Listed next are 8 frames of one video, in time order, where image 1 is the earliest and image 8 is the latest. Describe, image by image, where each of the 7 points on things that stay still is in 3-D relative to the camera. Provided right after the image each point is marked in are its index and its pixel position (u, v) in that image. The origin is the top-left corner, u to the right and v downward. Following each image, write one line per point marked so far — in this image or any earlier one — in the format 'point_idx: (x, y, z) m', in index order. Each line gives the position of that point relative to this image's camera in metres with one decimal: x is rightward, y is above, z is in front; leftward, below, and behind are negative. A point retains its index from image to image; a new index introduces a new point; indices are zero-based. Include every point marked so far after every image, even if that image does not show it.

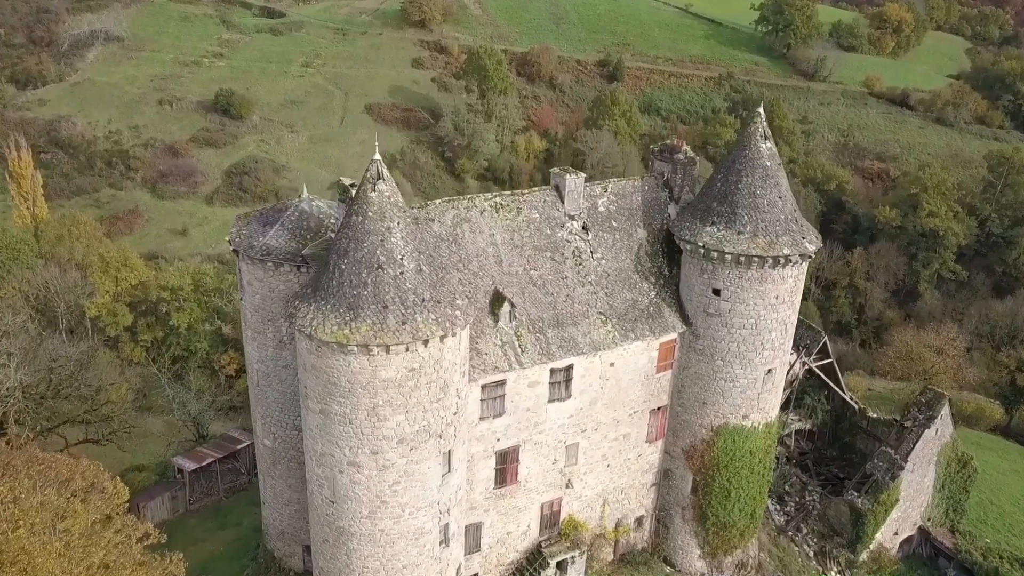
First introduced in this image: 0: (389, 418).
0: (-2.8, -2.9, +18.2) m
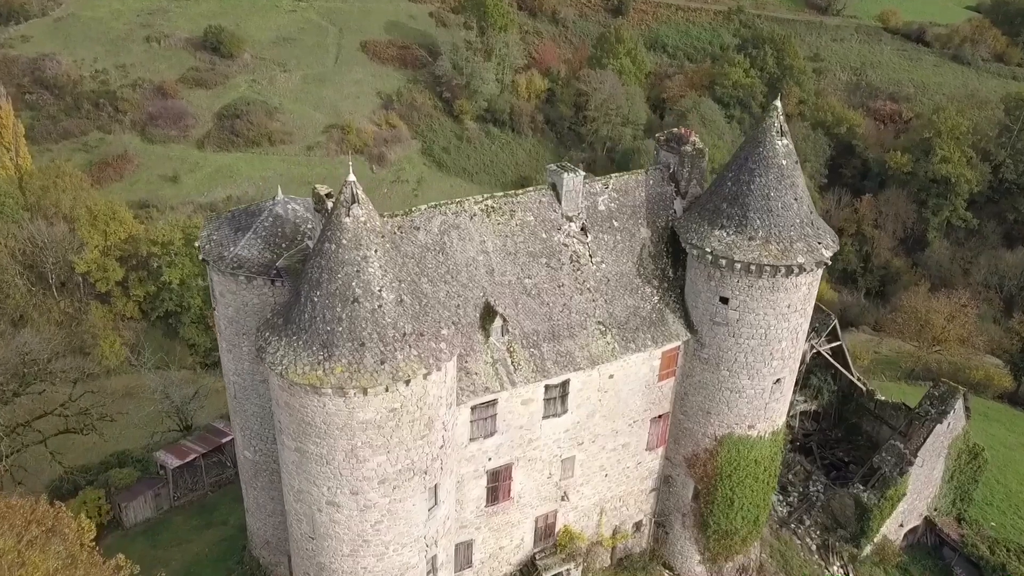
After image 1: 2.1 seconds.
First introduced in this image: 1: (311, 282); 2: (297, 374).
0: (-3.0, -3.6, +16.9) m
1: (-4.0, +0.1, +16.2) m
2: (-4.2, -1.7, +15.8) m
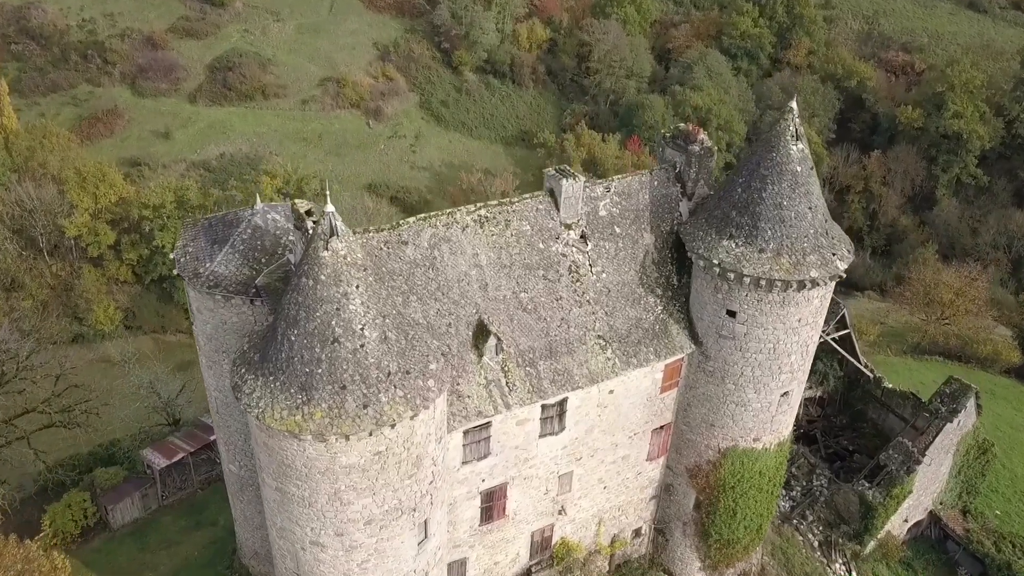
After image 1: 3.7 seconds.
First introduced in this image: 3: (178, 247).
0: (-3.1, -4.2, +16.0) m
1: (-4.1, -0.6, +15.0) m
2: (-4.3, -2.4, +14.8) m
3: (-8.2, +1.0, +19.8) m
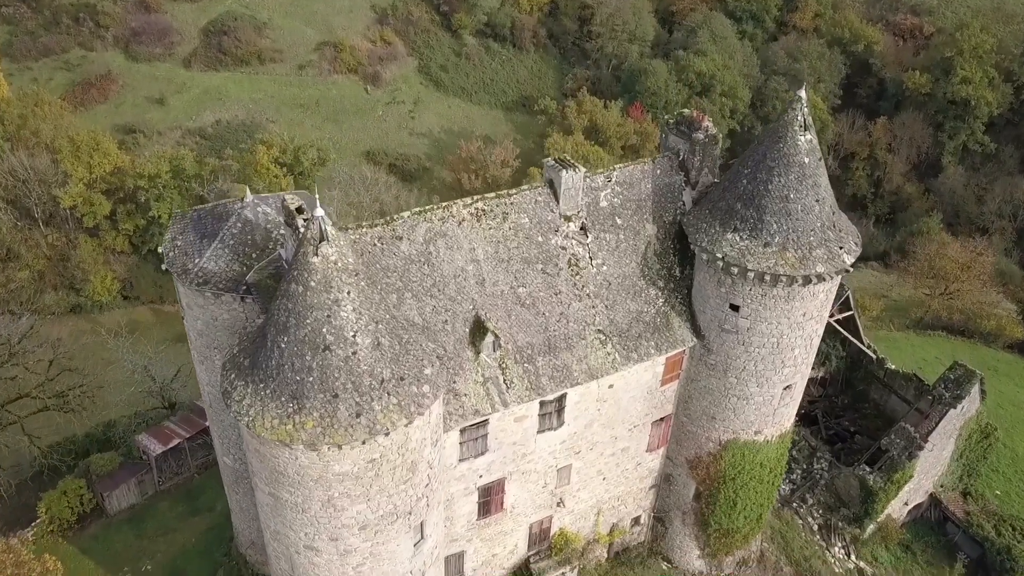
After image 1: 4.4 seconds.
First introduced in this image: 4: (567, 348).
0: (-3.2, -4.2, +15.7) m
1: (-4.2, -0.7, +14.6) m
2: (-4.4, -2.5, +14.4) m
3: (-8.2, +1.1, +19.3) m
4: (+1.3, -1.5, +19.6) m
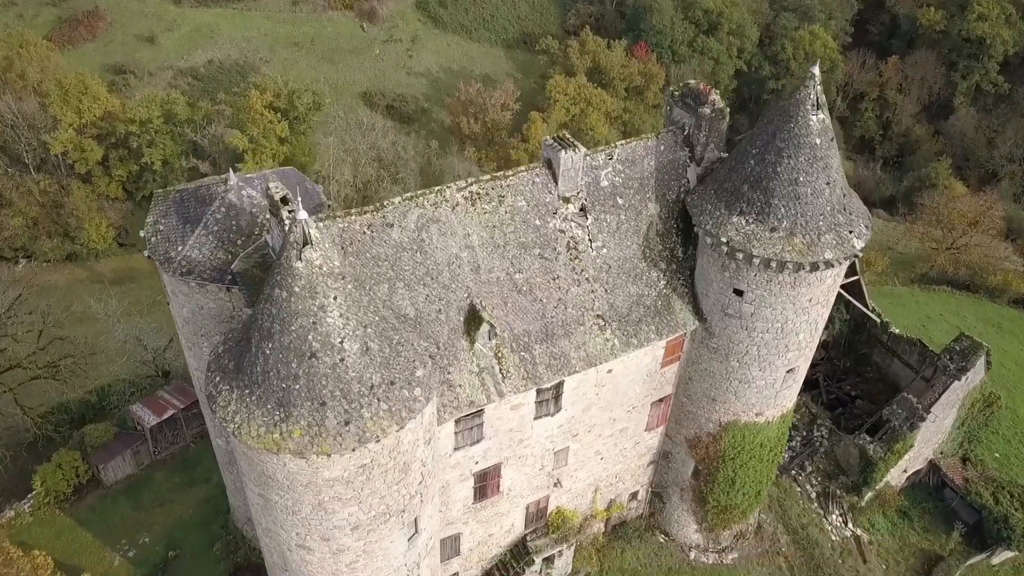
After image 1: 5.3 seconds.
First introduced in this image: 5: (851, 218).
0: (-3.3, -4.2, +15.4) m
1: (-4.3, -0.8, +14.0) m
2: (-4.5, -2.6, +14.0) m
3: (-8.3, +1.5, +18.5) m
4: (+1.2, -1.1, +19.1) m
5: (+7.9, +1.6, +18.8) m
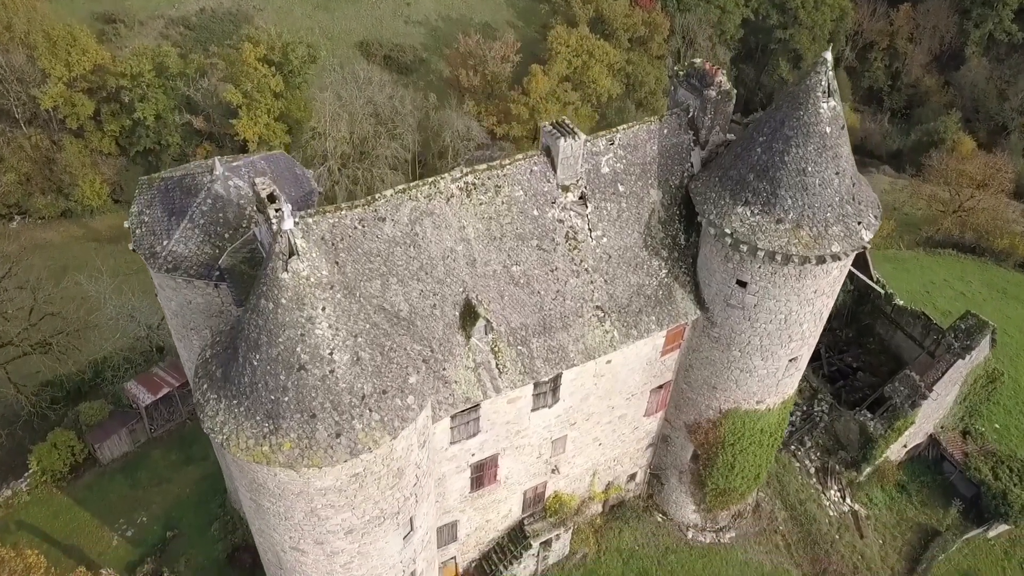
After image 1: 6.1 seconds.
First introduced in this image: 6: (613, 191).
0: (-3.3, -4.3, +15.1) m
1: (-4.4, -0.9, +13.5) m
2: (-4.6, -2.7, +13.6) m
3: (-8.4, +1.6, +17.9) m
4: (+1.2, -0.9, +18.6) m
5: (+7.8, +1.8, +18.1) m
6: (+2.4, +2.3, +19.2) m
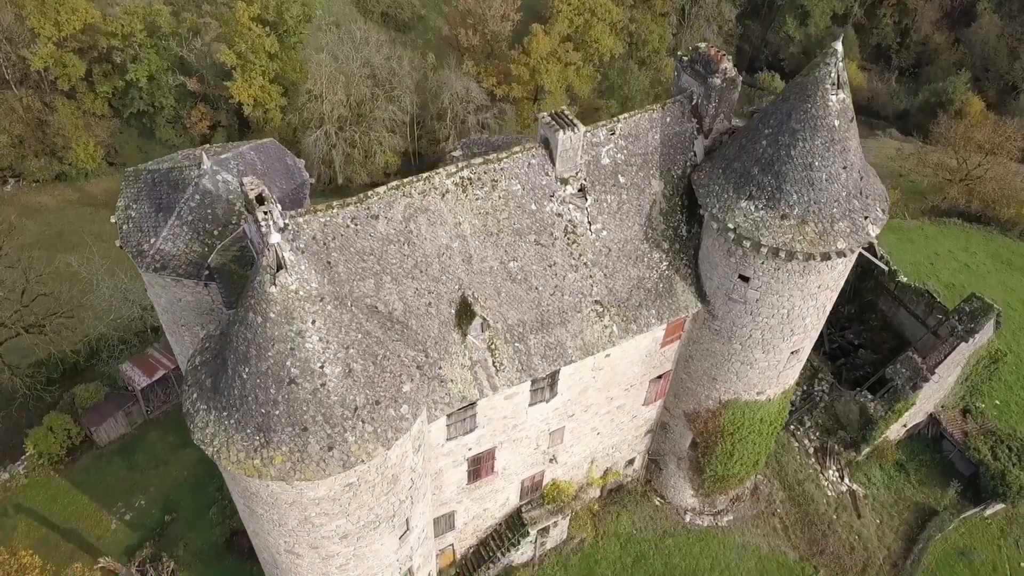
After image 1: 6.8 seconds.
0: (-3.4, -4.3, +15.0) m
1: (-4.4, -1.1, +13.1) m
2: (-4.6, -2.9, +13.4) m
3: (-8.4, +1.7, +17.4) m
4: (+1.1, -0.8, +18.3) m
5: (+7.7, +1.8, +17.6) m
6: (+2.3, +2.5, +18.7) m
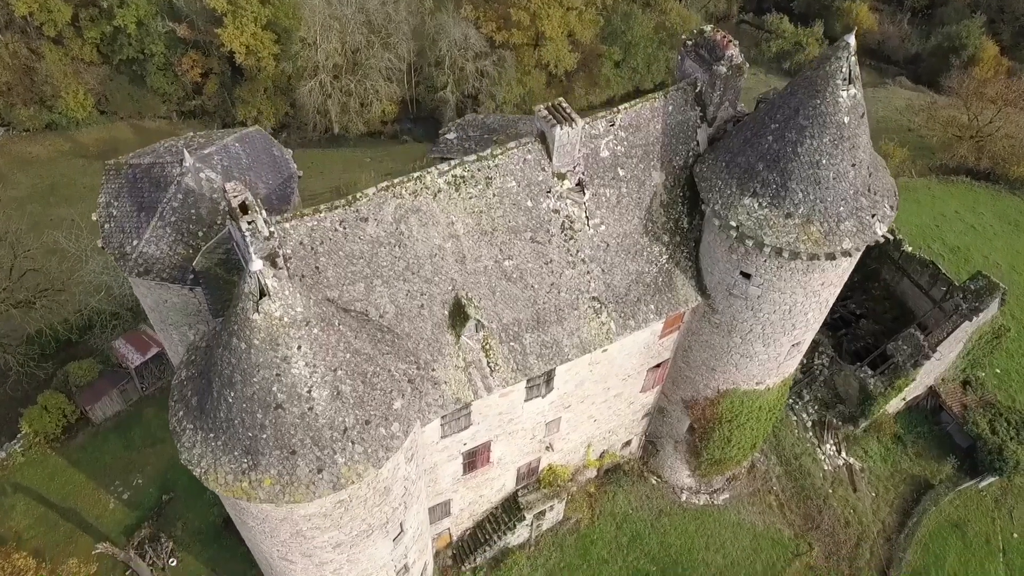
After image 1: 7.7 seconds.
0: (-3.5, -4.5, +14.9) m
1: (-4.6, -1.4, +12.8) m
2: (-4.8, -3.2, +13.2) m
3: (-8.5, +1.7, +16.8) m
4: (+1.0, -0.8, +17.8) m
5: (+7.6, +1.8, +17.0) m
6: (+2.2, +2.5, +18.0) m
